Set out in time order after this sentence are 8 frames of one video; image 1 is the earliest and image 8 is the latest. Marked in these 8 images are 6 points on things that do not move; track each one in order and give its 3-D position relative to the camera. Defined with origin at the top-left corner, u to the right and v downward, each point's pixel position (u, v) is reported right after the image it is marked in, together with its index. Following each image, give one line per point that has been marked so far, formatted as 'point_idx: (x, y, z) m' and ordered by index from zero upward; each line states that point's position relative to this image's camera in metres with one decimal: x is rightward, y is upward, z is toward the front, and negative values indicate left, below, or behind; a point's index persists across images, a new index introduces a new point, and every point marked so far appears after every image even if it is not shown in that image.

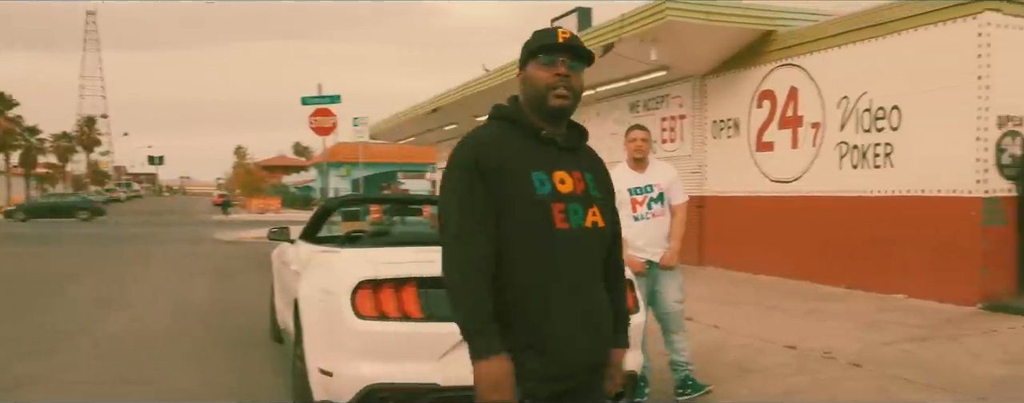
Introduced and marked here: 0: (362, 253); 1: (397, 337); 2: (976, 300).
0: (-0.8, -0.3, +4.4) m
1: (-0.5, -0.6, +3.9) m
2: (+4.4, -0.9, +7.9) m
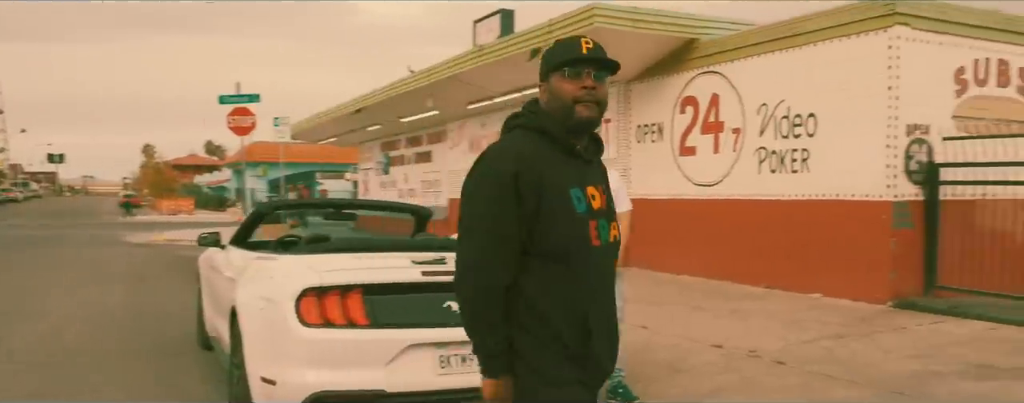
0: (-1.1, -0.3, +4.3) m
1: (-0.8, -0.7, +3.8) m
2: (+3.8, -1.0, +8.3) m
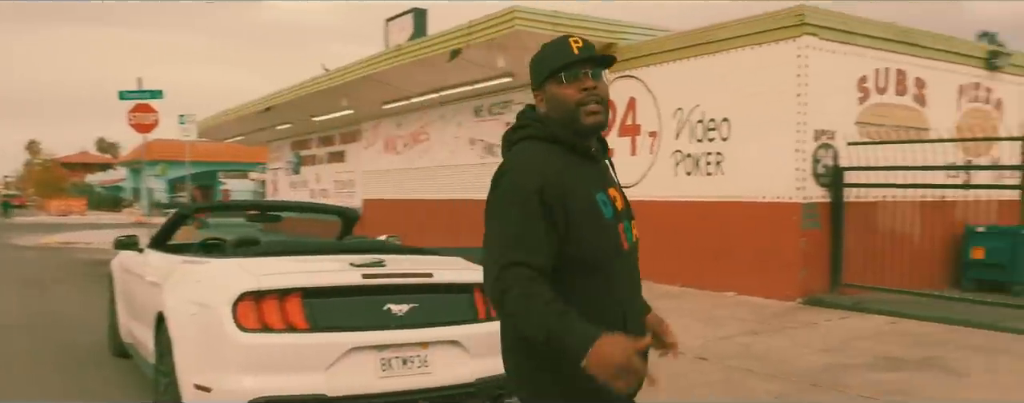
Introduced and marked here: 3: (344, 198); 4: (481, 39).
0: (-1.4, -0.3, +4.2) m
1: (-1.0, -0.7, +3.8) m
2: (+3.0, -1.0, +8.7) m
3: (-3.9, +0.1, +19.5) m
4: (-0.4, +2.2, +11.3) m
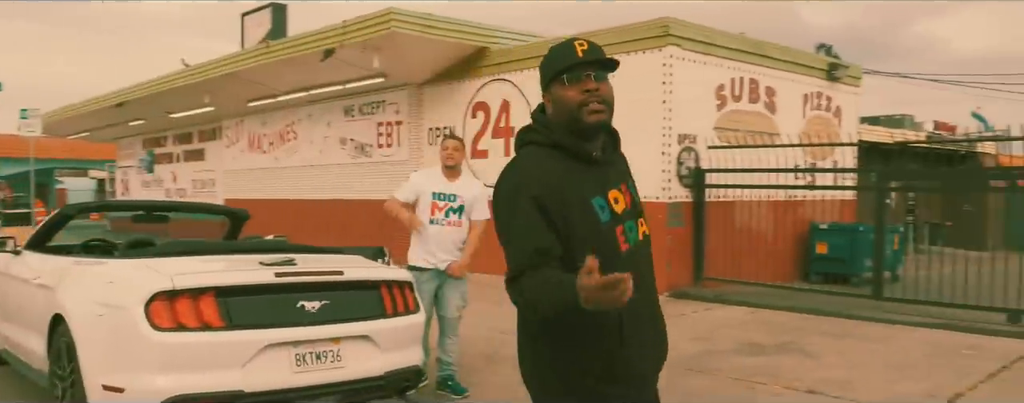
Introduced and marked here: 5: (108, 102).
0: (-1.8, -0.3, +4.2) m
1: (-1.4, -0.7, +3.8) m
2: (+1.7, -1.0, +9.4) m
3: (-6.9, +0.1, +18.8) m
4: (-2.1, +2.2, +11.4) m
5: (-8.6, +2.2, +17.9) m
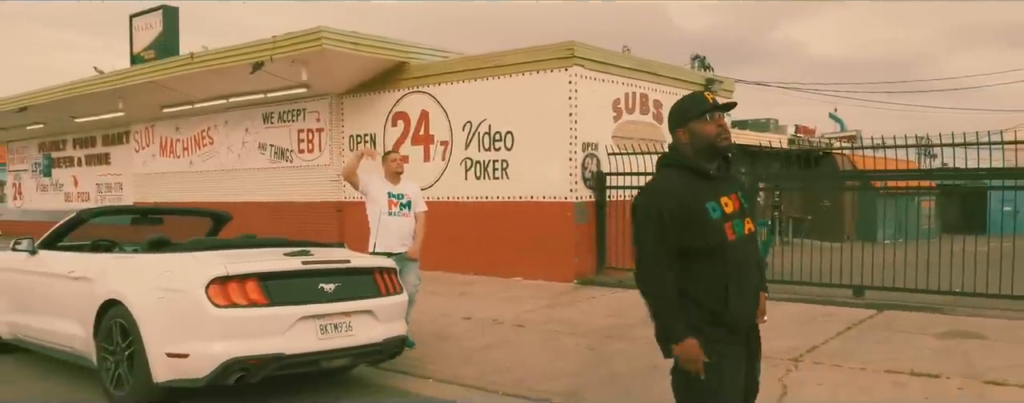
0: (-2.0, -0.3, +5.2) m
1: (-1.5, -0.7, +4.8) m
2: (+0.8, -1.0, +10.8) m
3: (-9.1, 0.0, +18.9) m
4: (-3.3, +2.2, +12.2) m
5: (-10.7, +2.0, +17.8) m
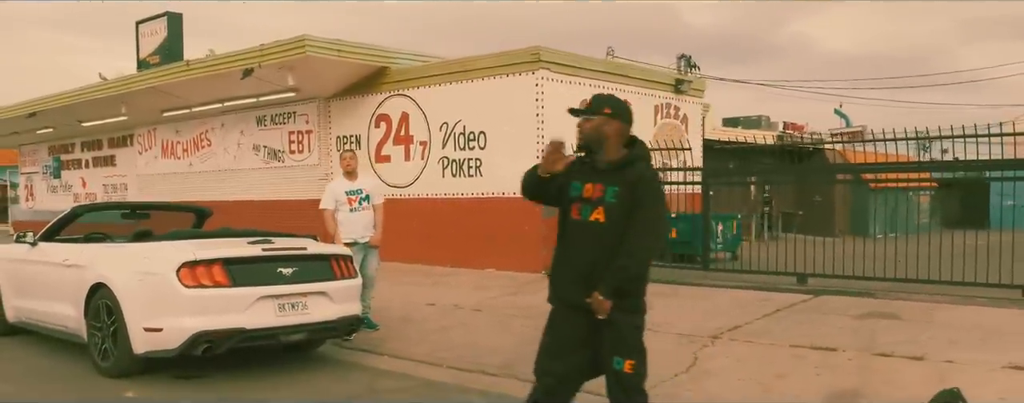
0: (-2.5, -0.3, +5.9) m
1: (-2.0, -0.7, +5.6) m
2: (+0.4, -0.9, +11.5) m
3: (-9.4, 0.0, +19.8) m
4: (-3.7, +2.2, +13.0) m
5: (-11.0, +2.0, +18.7) m
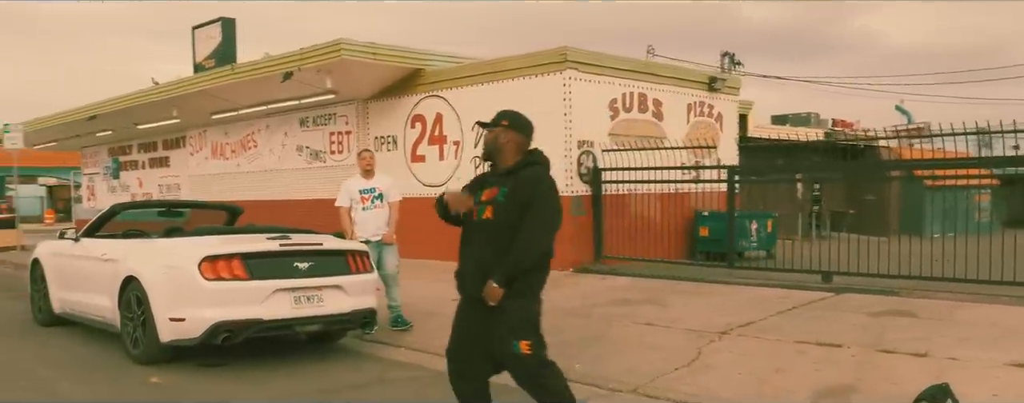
0: (-2.4, -0.3, +6.3) m
1: (-2.0, -0.6, +5.9) m
2: (+0.8, -0.9, +11.7) m
3: (-8.4, 0.0, +20.6) m
4: (-3.2, +2.2, +13.4) m
5: (-10.1, +2.0, +19.6) m
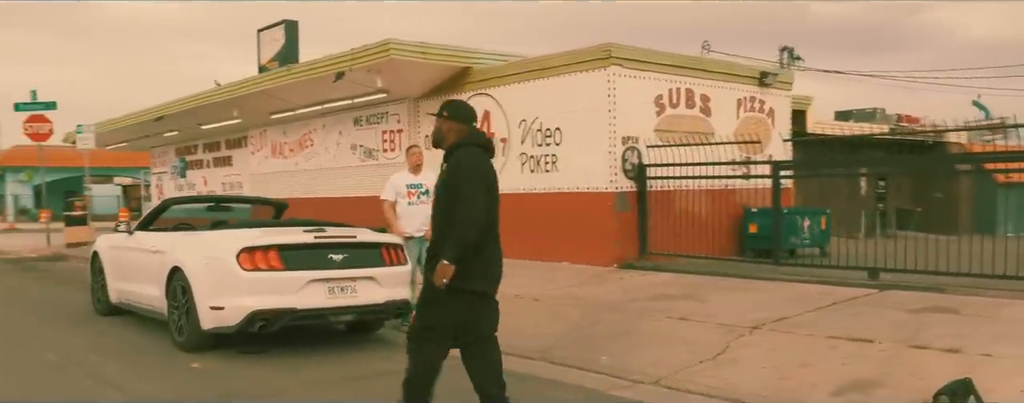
0: (-2.2, -0.3, +6.6) m
1: (-1.8, -0.6, +6.2) m
2: (+1.4, -0.8, +11.7) m
3: (-7.1, +0.1, +21.3) m
4: (-2.5, +2.3, +13.8) m
5: (-8.8, +2.1, +20.4) m
